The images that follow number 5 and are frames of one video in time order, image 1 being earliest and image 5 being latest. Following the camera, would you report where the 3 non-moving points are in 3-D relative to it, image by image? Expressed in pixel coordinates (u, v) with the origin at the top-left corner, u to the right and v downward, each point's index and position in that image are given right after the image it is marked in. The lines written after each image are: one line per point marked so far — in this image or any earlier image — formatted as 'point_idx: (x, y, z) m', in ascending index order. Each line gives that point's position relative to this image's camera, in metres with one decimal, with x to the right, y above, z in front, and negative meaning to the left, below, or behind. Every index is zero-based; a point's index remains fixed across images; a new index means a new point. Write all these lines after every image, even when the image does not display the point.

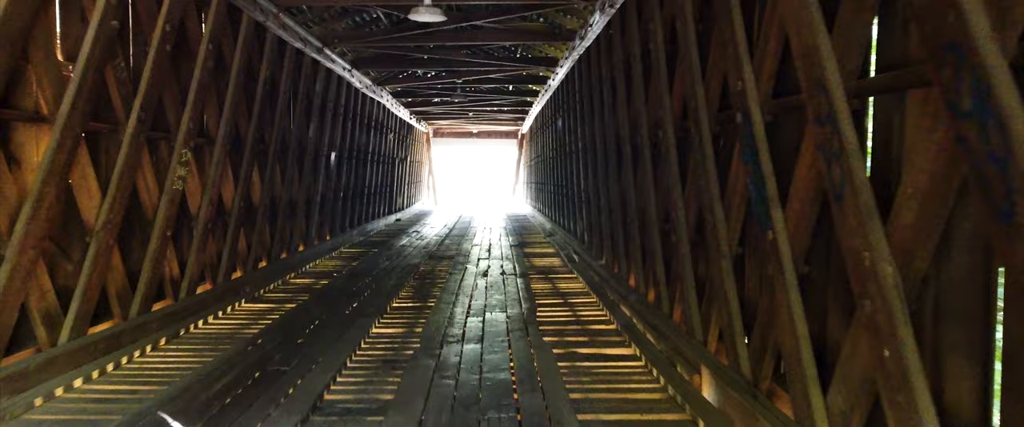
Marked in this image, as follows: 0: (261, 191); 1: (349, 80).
0: (-2.2, +0.2, +7.0) m
1: (-2.2, +1.8, +10.8) m
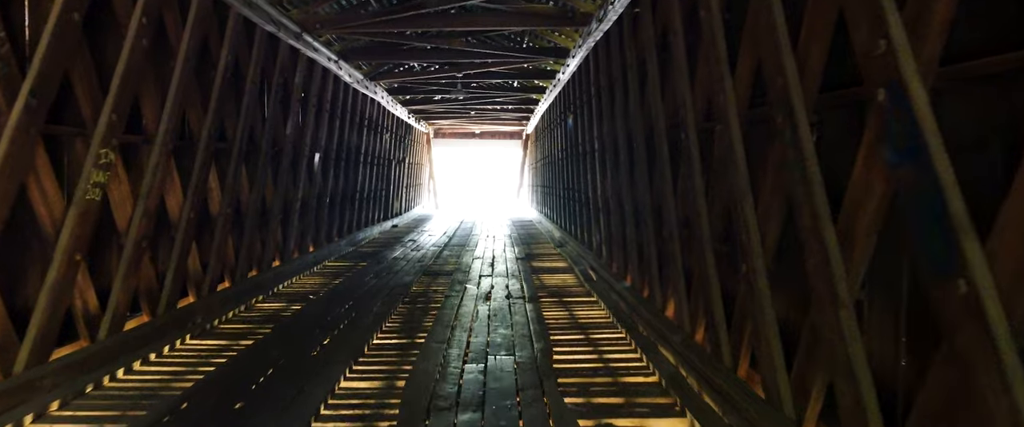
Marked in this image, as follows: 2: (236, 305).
0: (-2.2, +0.1, +5.9) m
1: (-2.2, +1.7, +9.7) m
2: (-2.0, -0.7, +5.7) m
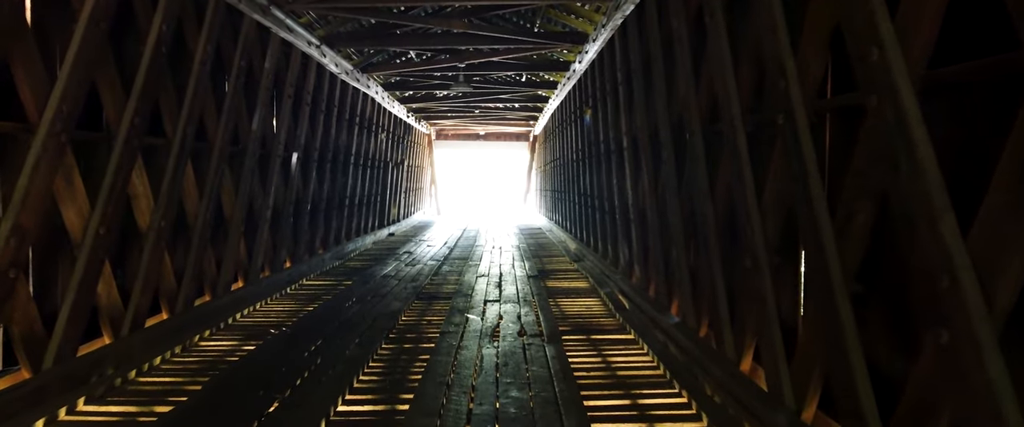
0: (-2.1, 0.0, +4.6) m
1: (-2.1, +1.6, +8.4) m
2: (-1.9, -0.7, +4.3) m
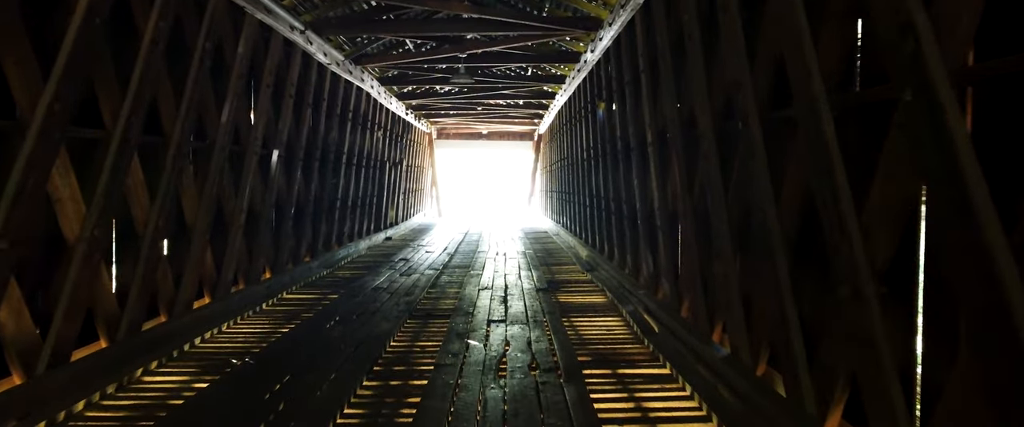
0: (-2.0, 0.0, +3.8) m
1: (-2.0, +1.6, +7.6) m
2: (-1.9, -0.8, +3.5) m
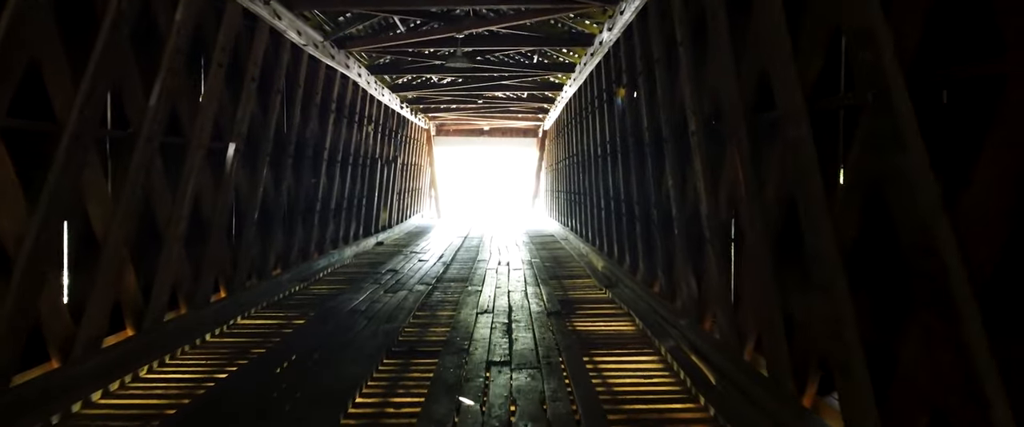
0: (-2.0, -0.1, +2.6) m
1: (-2.0, +1.6, +6.4) m
2: (-1.8, -0.8, +2.3) m
